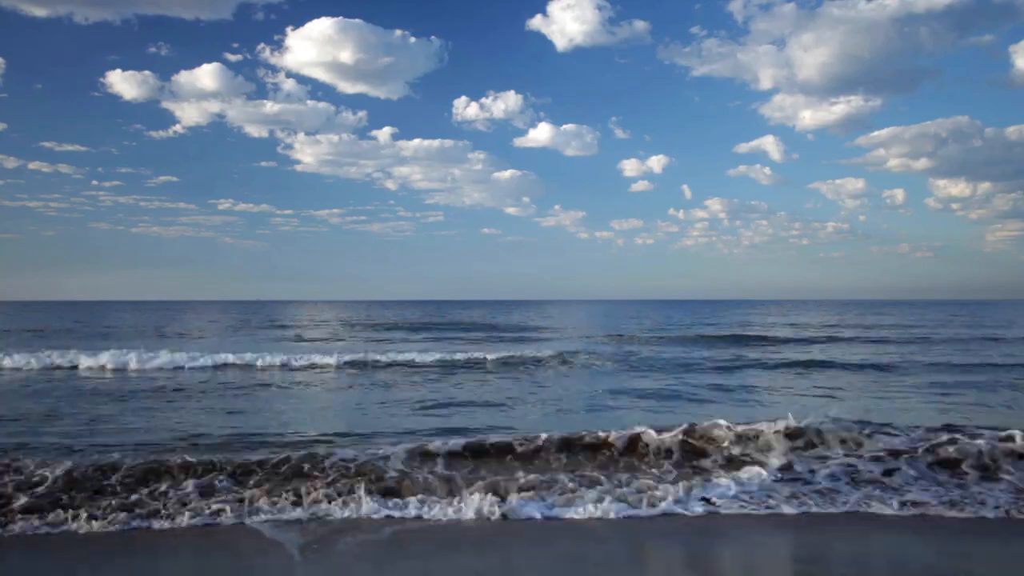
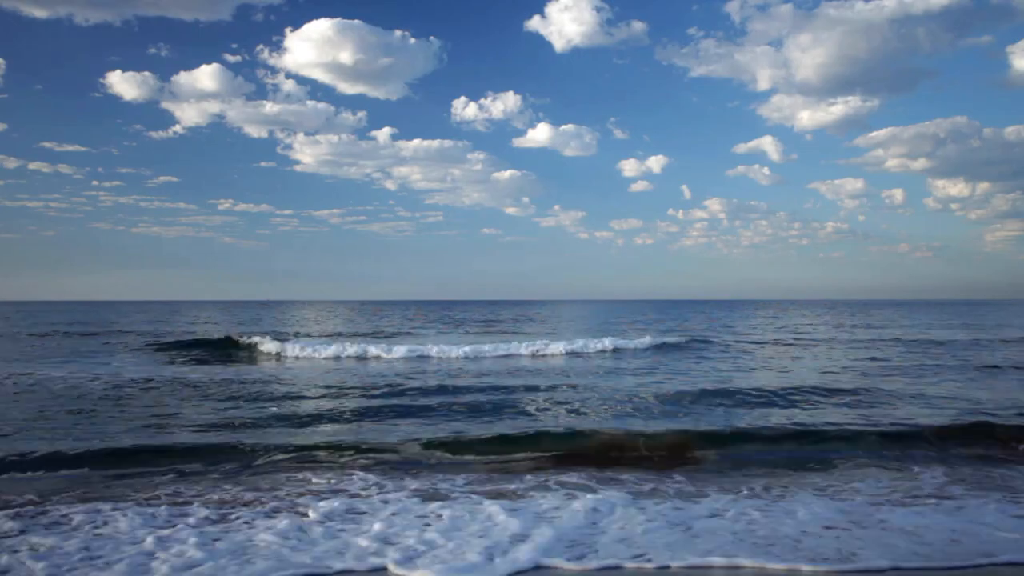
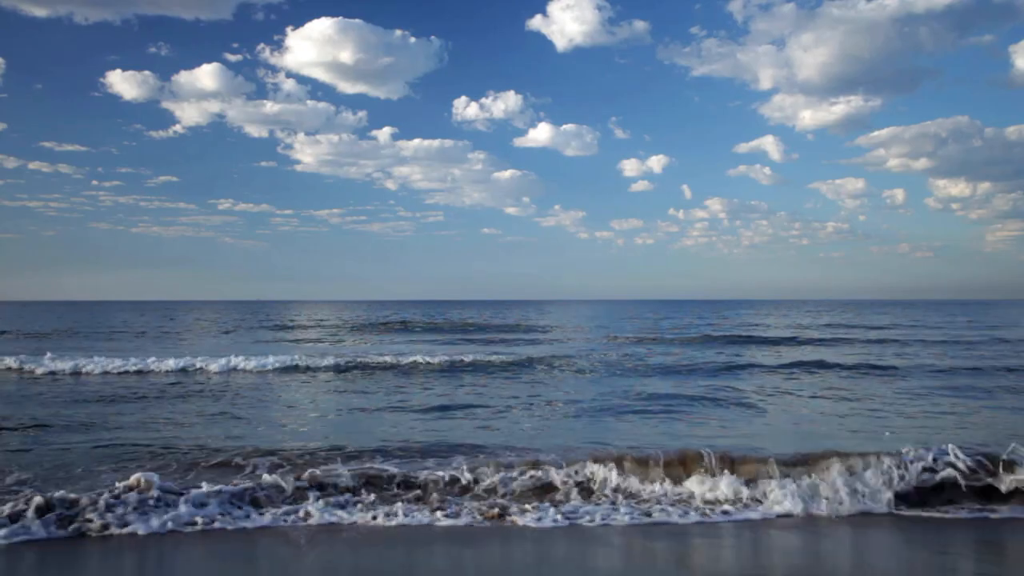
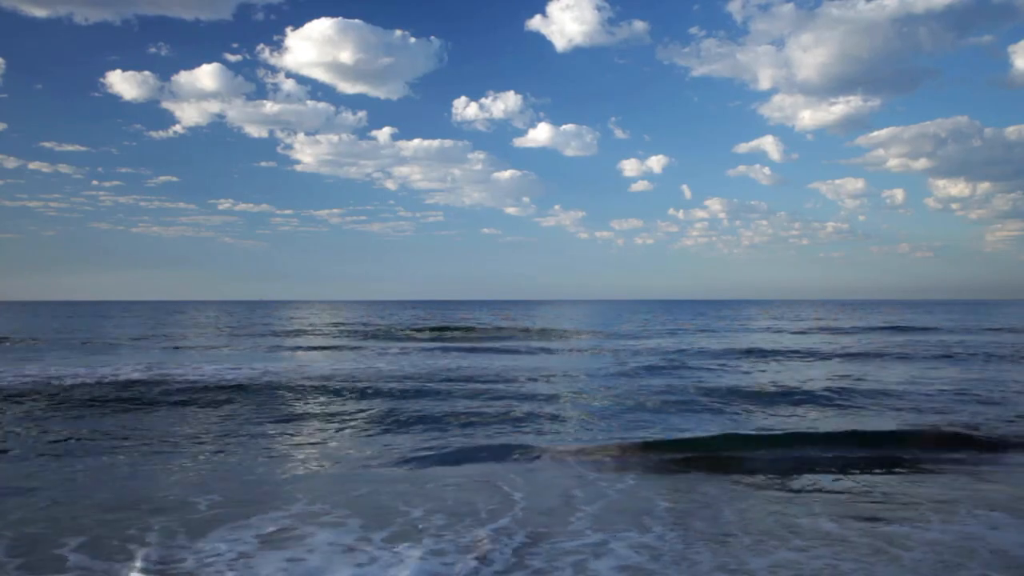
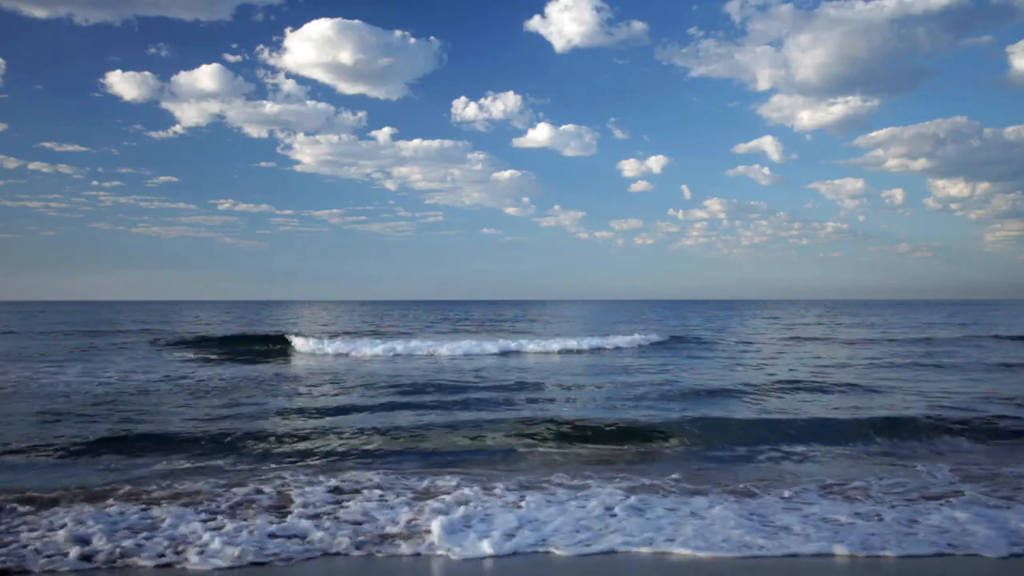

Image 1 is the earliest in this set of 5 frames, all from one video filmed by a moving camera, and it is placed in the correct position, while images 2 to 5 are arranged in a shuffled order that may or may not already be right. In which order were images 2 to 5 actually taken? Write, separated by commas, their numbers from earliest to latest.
3, 4, 5, 2
